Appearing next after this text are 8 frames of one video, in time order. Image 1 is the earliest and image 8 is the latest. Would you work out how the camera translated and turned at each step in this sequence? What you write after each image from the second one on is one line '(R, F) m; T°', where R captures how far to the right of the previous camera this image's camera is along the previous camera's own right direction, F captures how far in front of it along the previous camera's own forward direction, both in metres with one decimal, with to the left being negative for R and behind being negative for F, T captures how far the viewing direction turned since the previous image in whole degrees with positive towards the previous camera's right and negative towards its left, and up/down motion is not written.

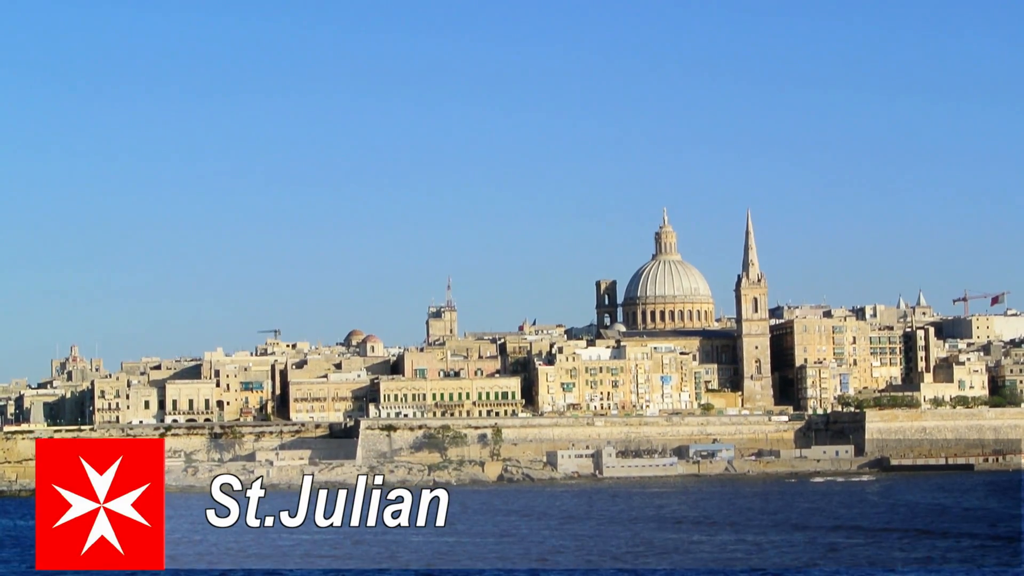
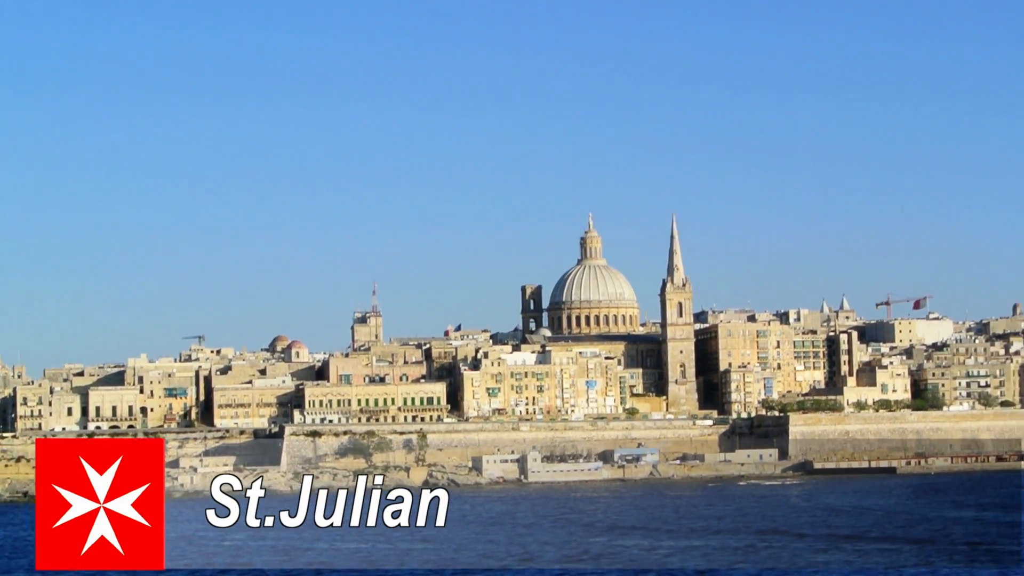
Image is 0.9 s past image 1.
(+6.1, -0.2) m; -2°
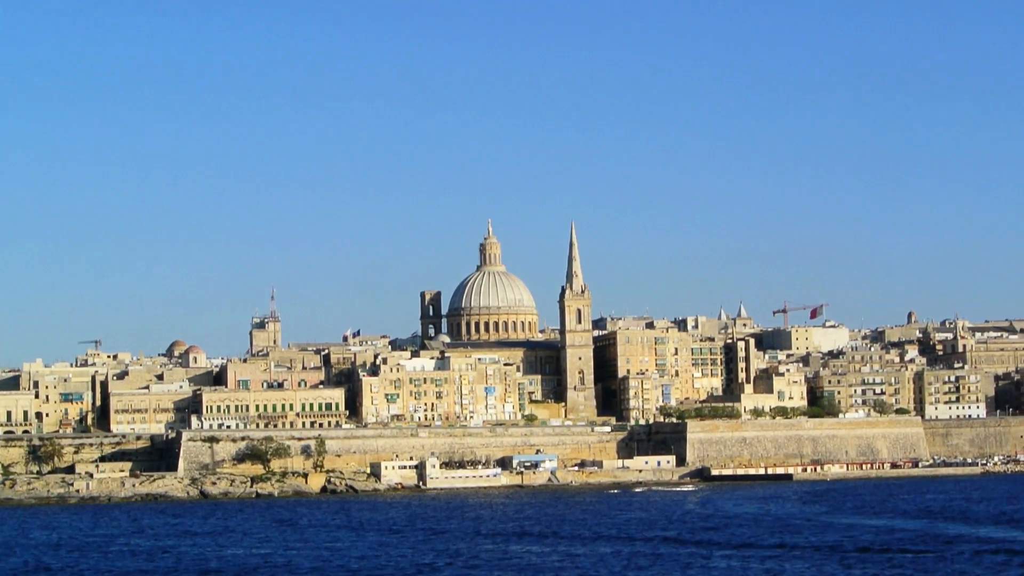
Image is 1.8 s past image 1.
(0.0, 0.0) m; +3°
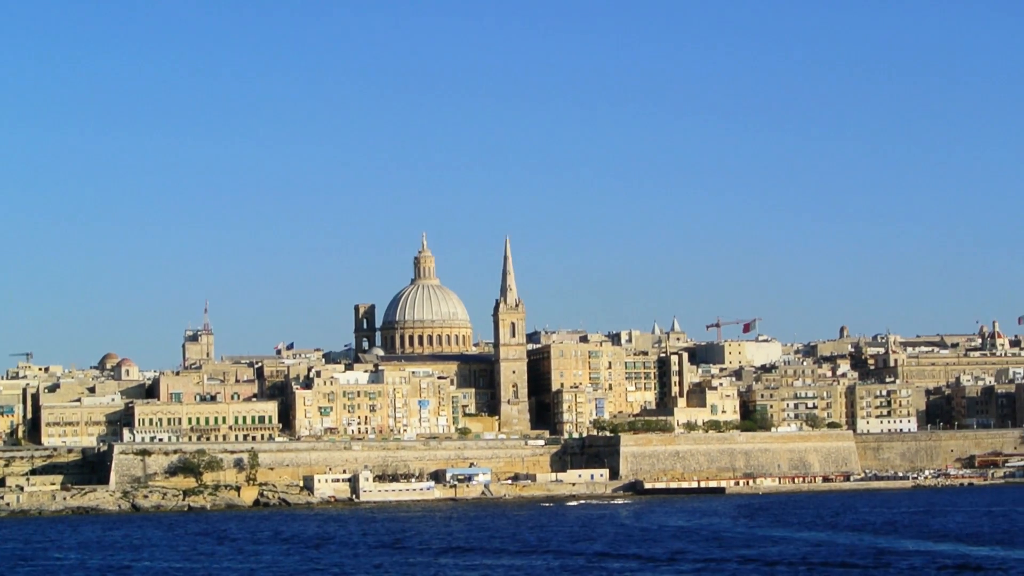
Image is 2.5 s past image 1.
(0.0, 0.0) m; +2°
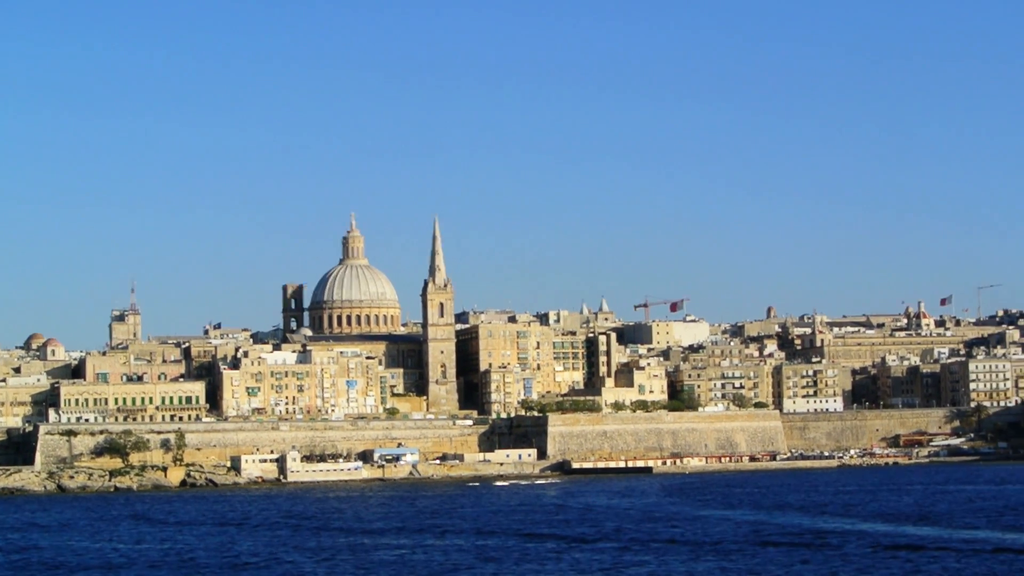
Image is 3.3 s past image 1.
(0.0, 0.0) m; +2°
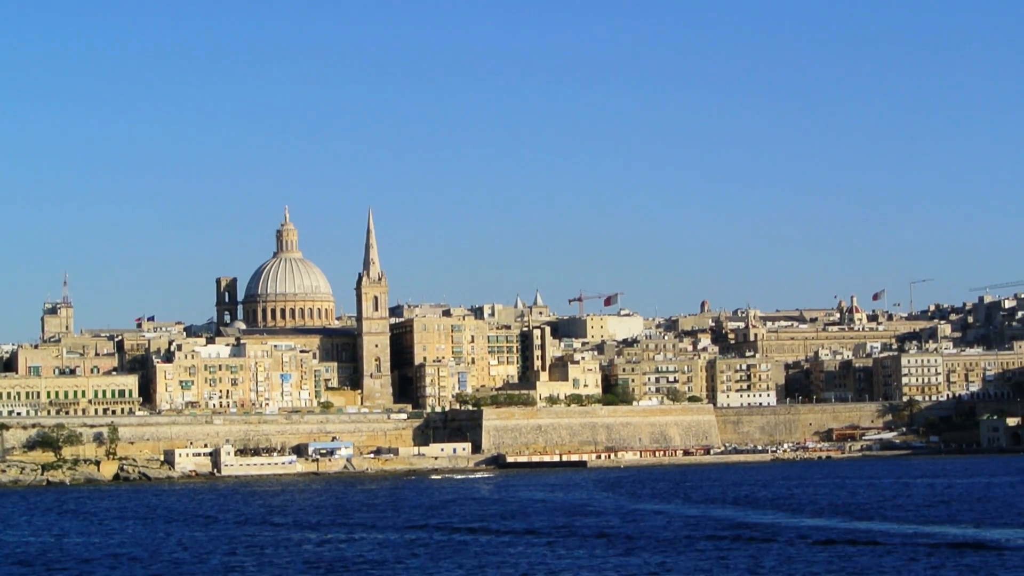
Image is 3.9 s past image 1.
(0.0, 0.0) m; +2°
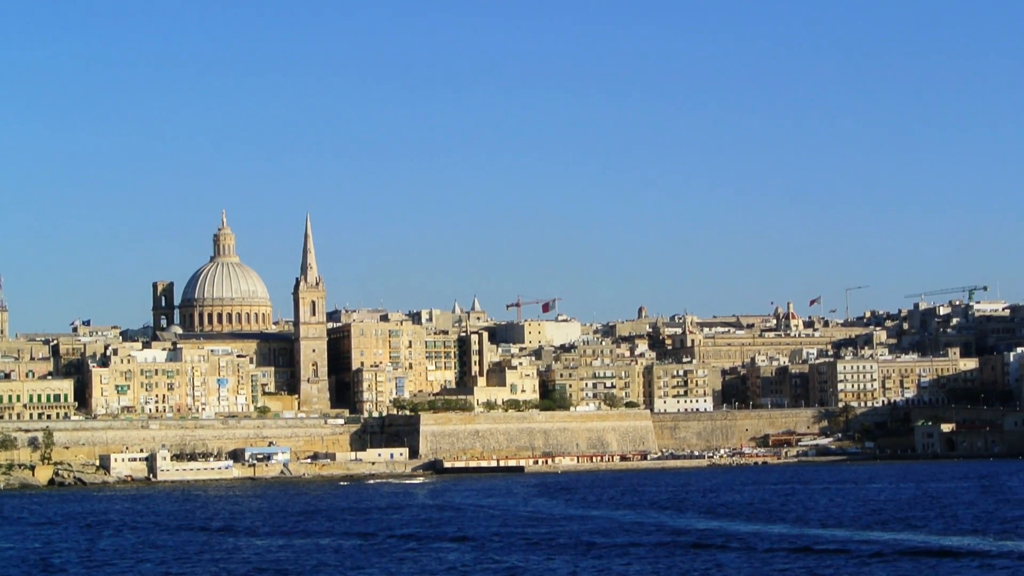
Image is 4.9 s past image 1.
(0.0, 0.0) m; +2°
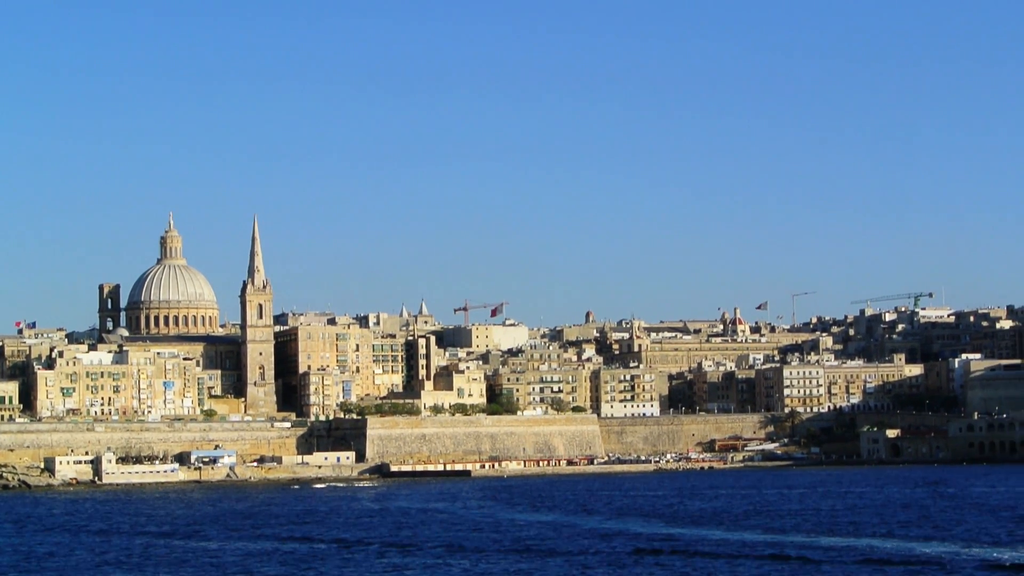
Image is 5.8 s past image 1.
(0.0, 0.0) m; +1°
